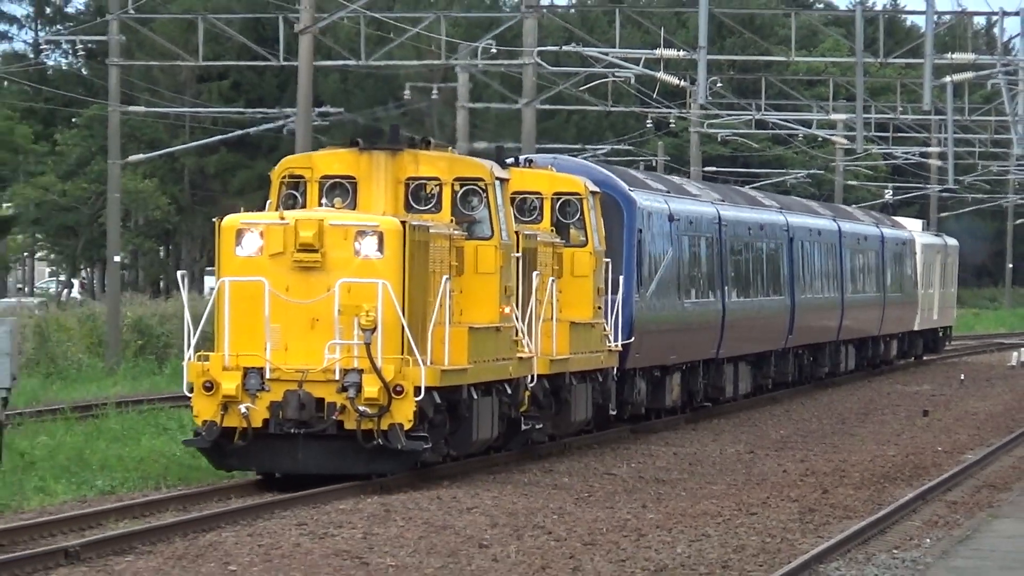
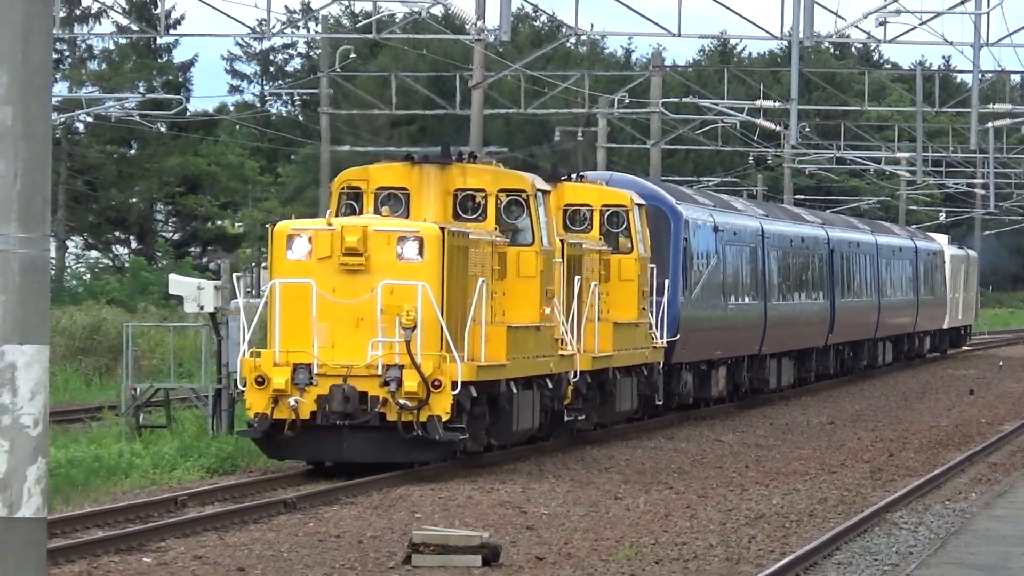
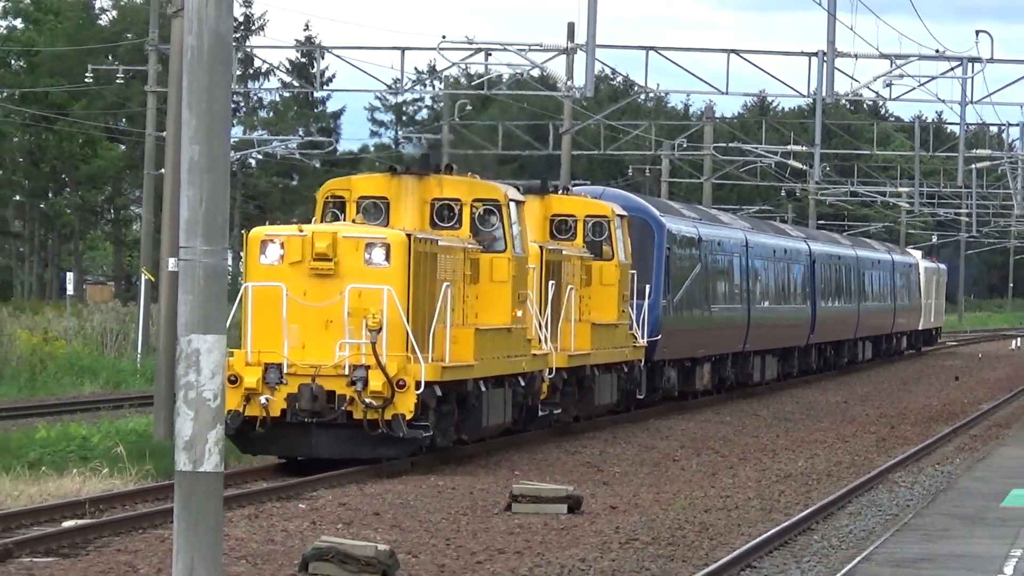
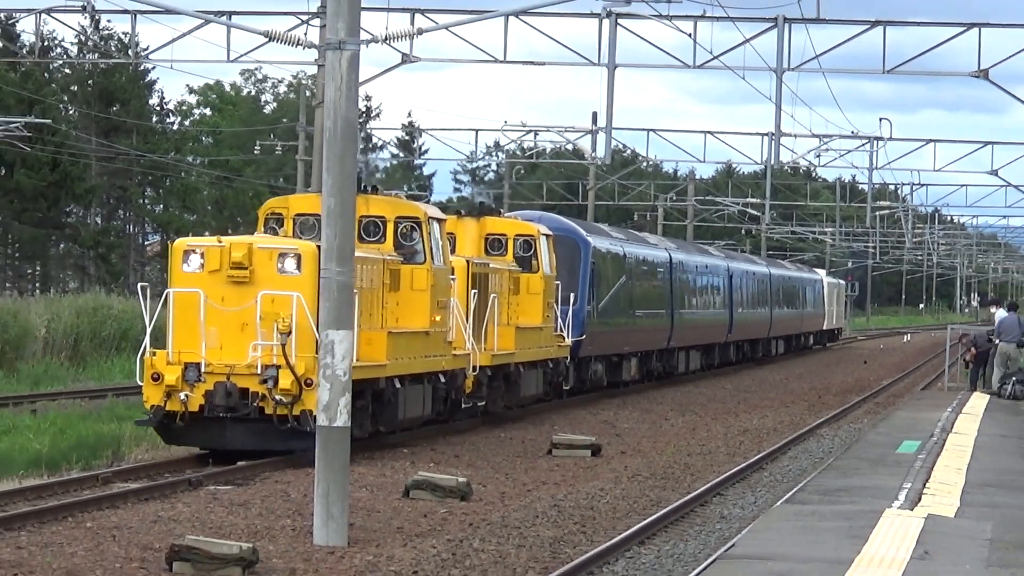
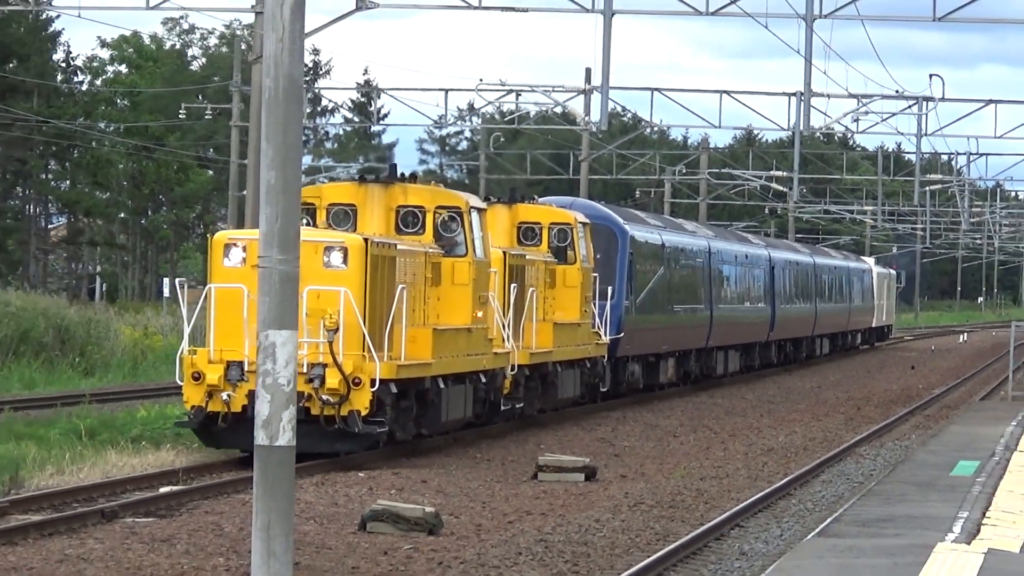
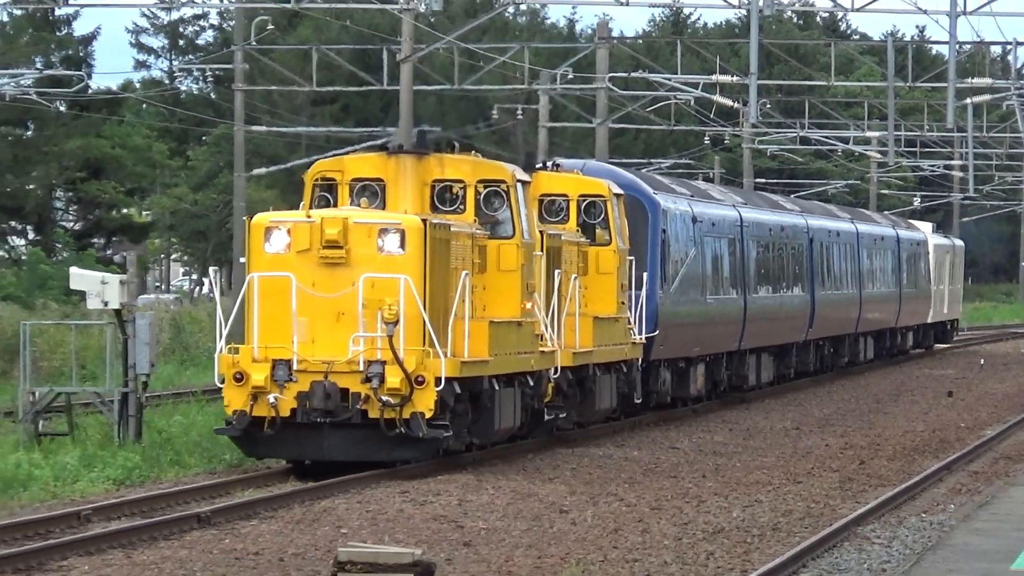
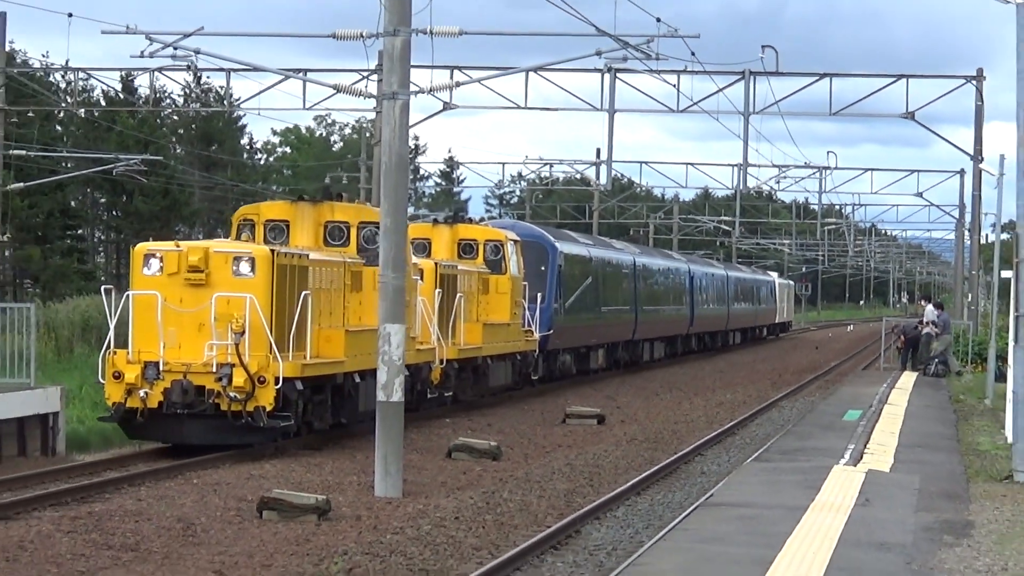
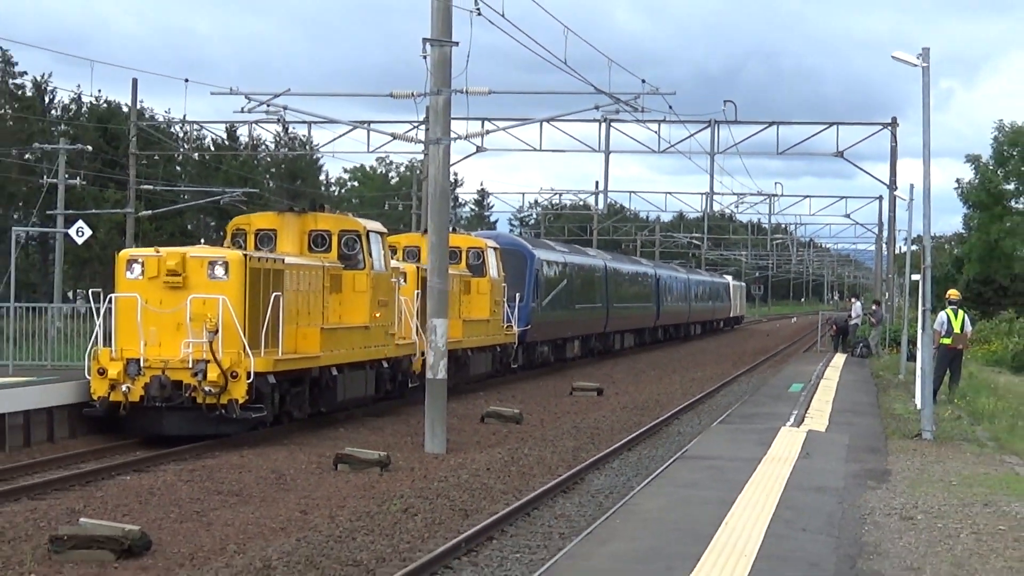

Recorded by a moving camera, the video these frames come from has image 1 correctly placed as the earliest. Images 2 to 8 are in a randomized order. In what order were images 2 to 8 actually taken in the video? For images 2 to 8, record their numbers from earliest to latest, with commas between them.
6, 2, 3, 5, 4, 7, 8
